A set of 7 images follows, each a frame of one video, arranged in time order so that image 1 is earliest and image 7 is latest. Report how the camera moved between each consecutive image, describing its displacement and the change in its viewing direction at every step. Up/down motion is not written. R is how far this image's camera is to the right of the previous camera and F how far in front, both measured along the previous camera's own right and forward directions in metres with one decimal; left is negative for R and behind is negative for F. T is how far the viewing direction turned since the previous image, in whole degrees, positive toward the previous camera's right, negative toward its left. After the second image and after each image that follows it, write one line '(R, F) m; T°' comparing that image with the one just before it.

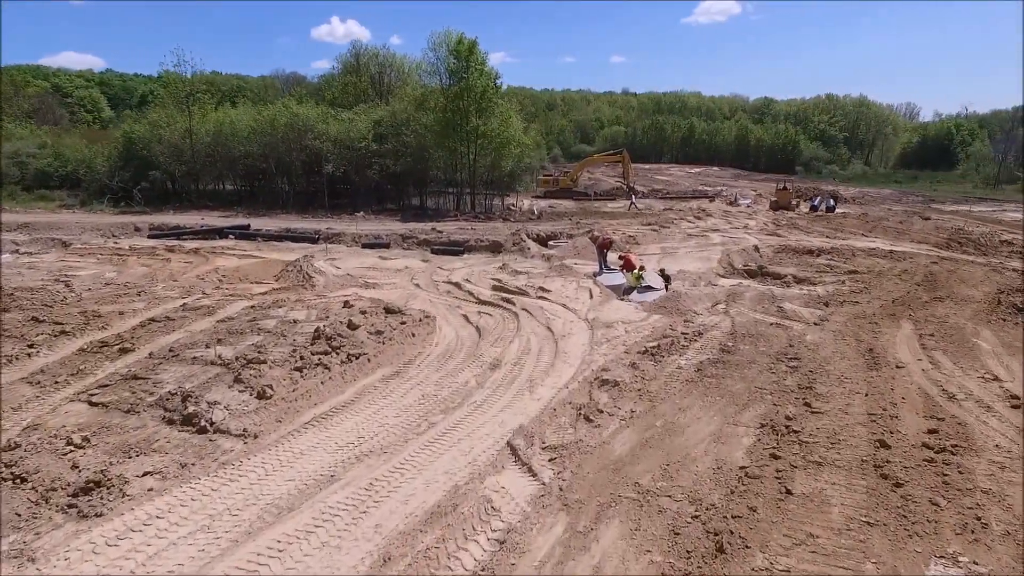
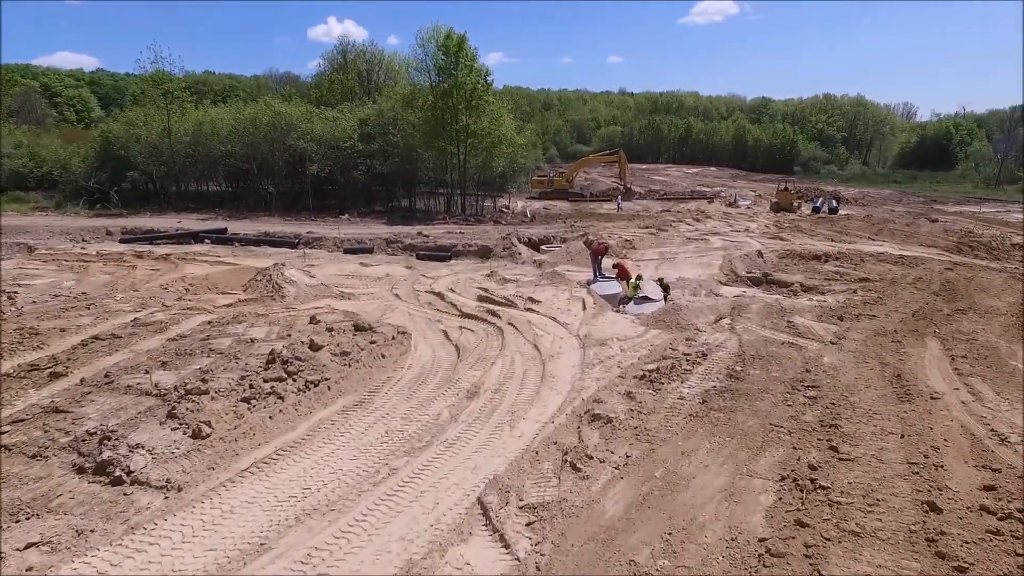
(+0.2, +1.2) m; 0°
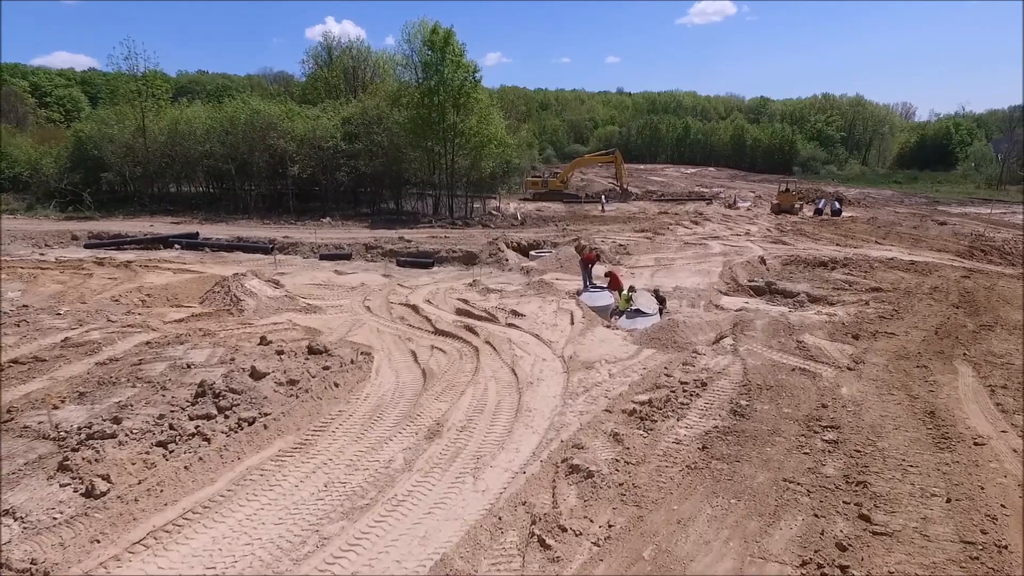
(+0.4, +1.2) m; 0°
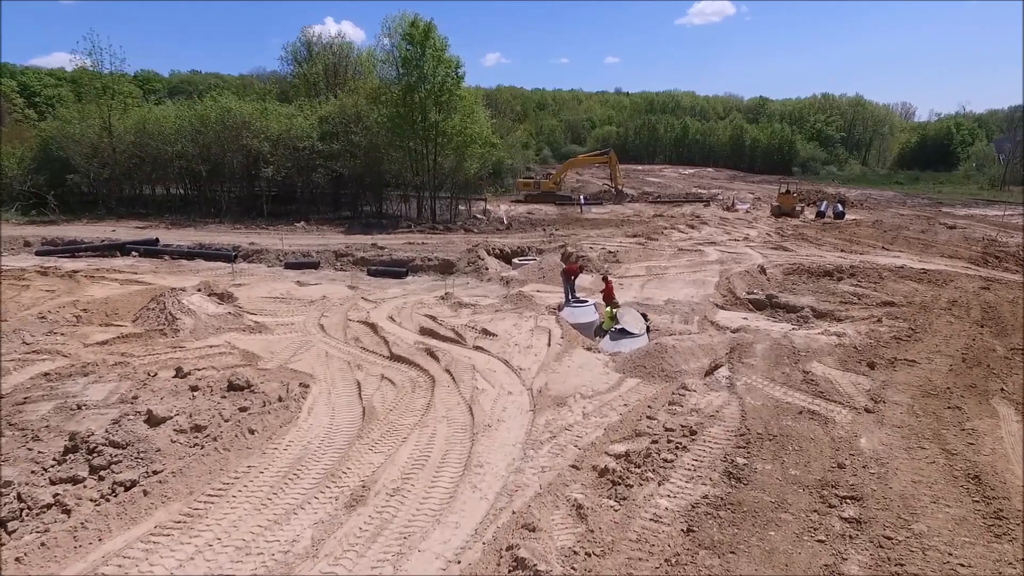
(+0.6, +1.4) m; 0°
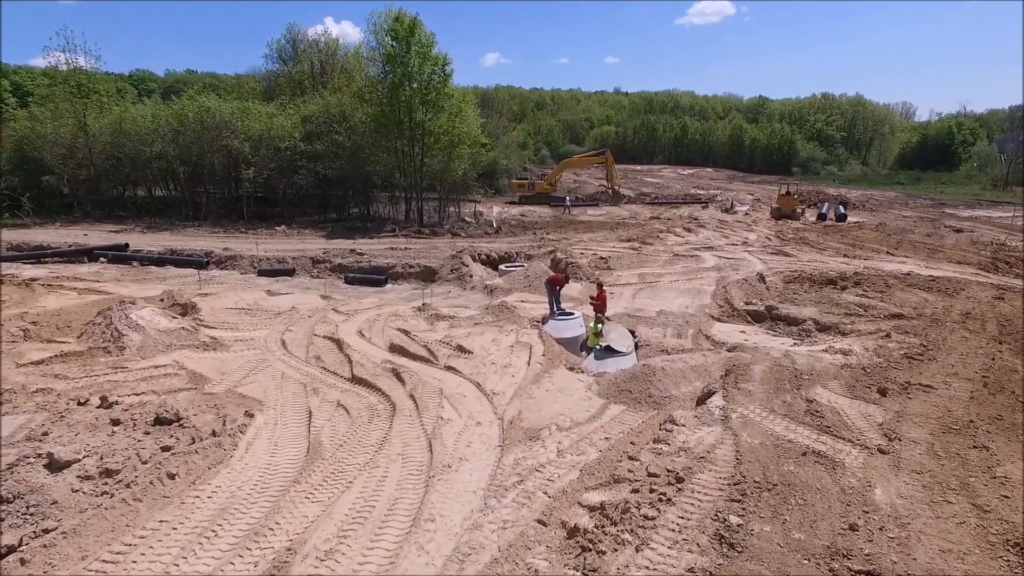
(+0.4, +1.0) m; 0°
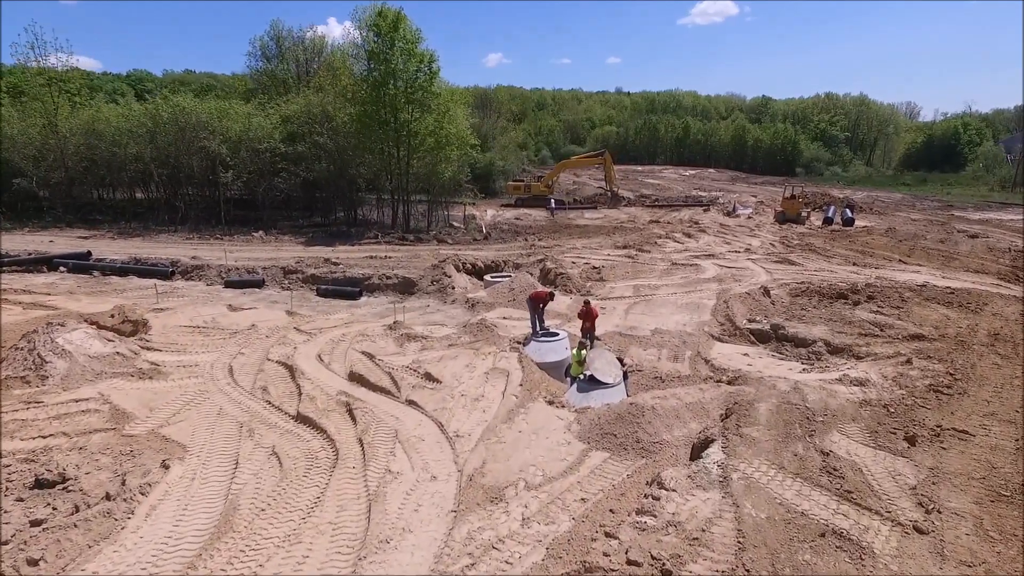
(+0.4, +1.2) m; 0°
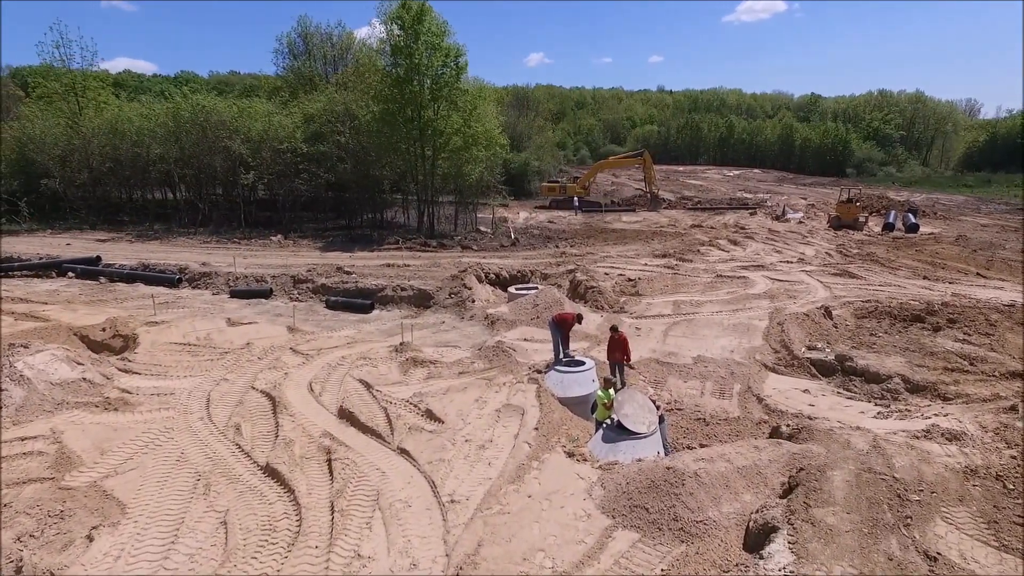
(+0.3, +1.5) m; -3°
